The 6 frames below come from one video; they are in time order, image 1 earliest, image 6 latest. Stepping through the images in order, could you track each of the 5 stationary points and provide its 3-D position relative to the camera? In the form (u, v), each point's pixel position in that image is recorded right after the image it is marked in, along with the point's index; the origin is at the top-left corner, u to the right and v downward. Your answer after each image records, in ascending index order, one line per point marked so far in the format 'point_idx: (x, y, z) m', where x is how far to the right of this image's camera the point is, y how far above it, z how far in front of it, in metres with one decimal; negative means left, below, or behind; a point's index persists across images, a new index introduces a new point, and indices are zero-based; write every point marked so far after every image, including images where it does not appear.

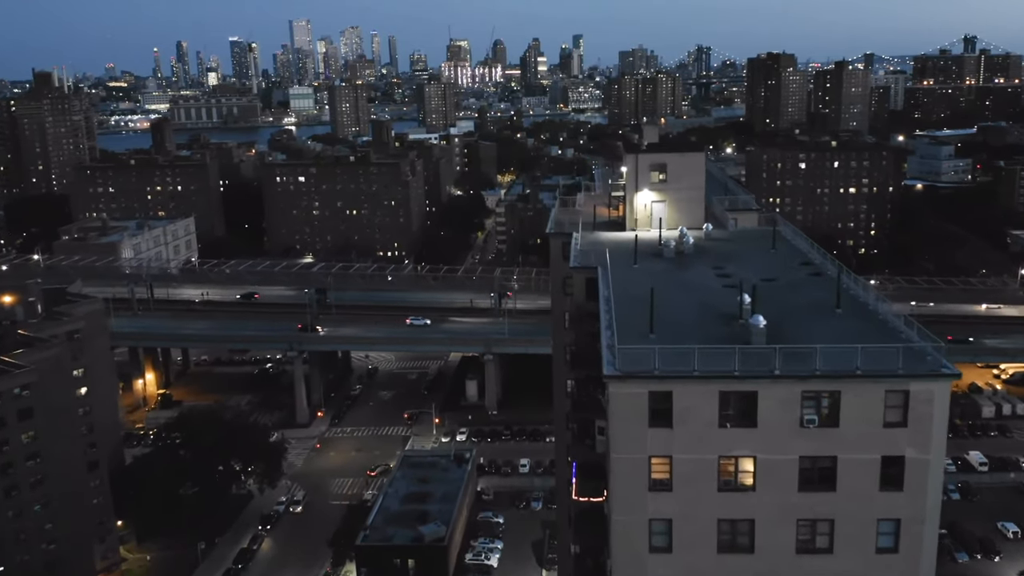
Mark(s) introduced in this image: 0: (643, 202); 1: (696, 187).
0: (+1.9, +1.3, +12.4) m
1: (+2.7, +1.5, +12.4) m
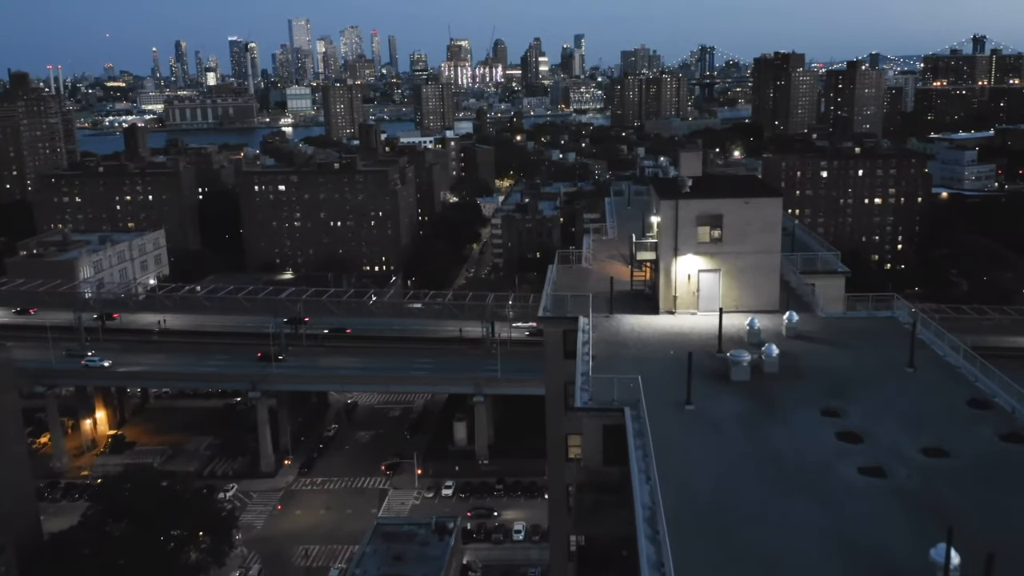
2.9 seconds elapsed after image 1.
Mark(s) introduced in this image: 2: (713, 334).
0: (+1.7, +0.1, +8.1) m
1: (+2.5, +0.4, +8.1) m
2: (+1.8, -0.4, +7.6) m
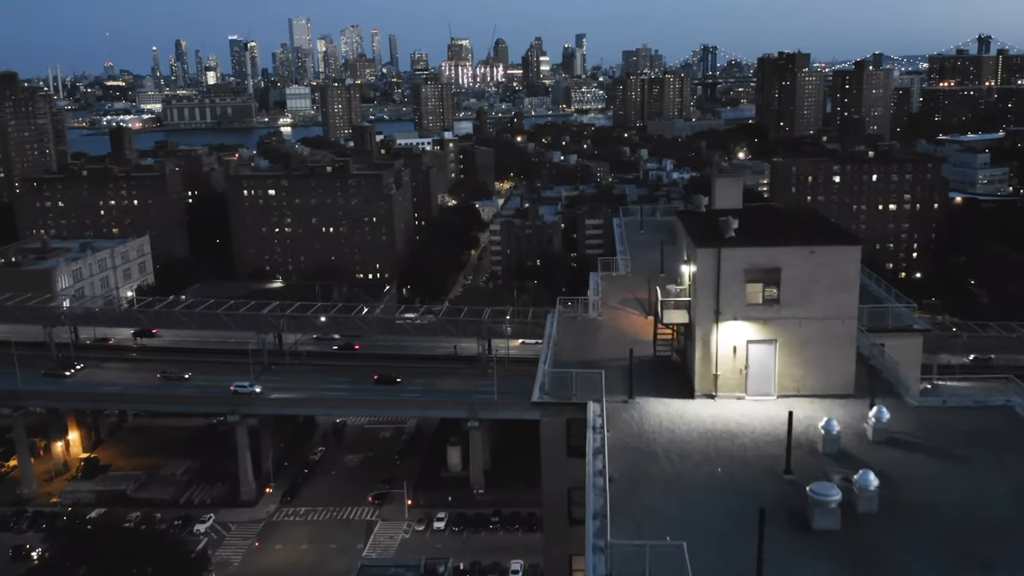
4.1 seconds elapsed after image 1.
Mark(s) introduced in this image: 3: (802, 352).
0: (+1.6, -0.4, +6.1) m
1: (+2.4, -0.2, +6.1) m
2: (+1.7, -1.0, +5.5) m
3: (+2.1, -0.5, +6.1) m
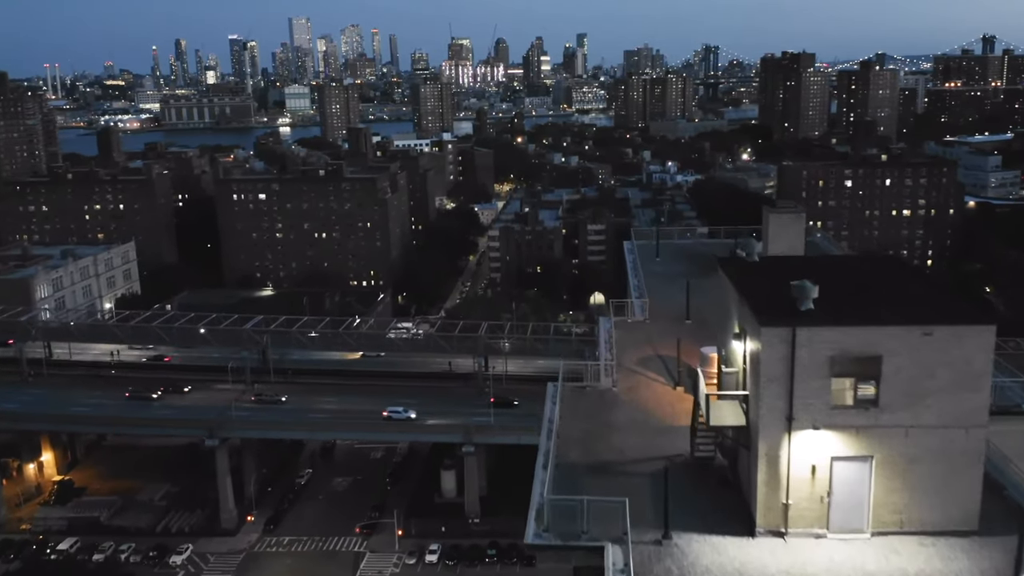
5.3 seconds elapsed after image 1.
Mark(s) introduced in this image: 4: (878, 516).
0: (+1.5, -0.9, +4.3) m
1: (+2.3, -0.7, +4.3) m
2: (+1.6, -1.5, +3.7) m
3: (+2.1, -1.0, +4.3) m
4: (+1.9, -1.2, +4.4) m
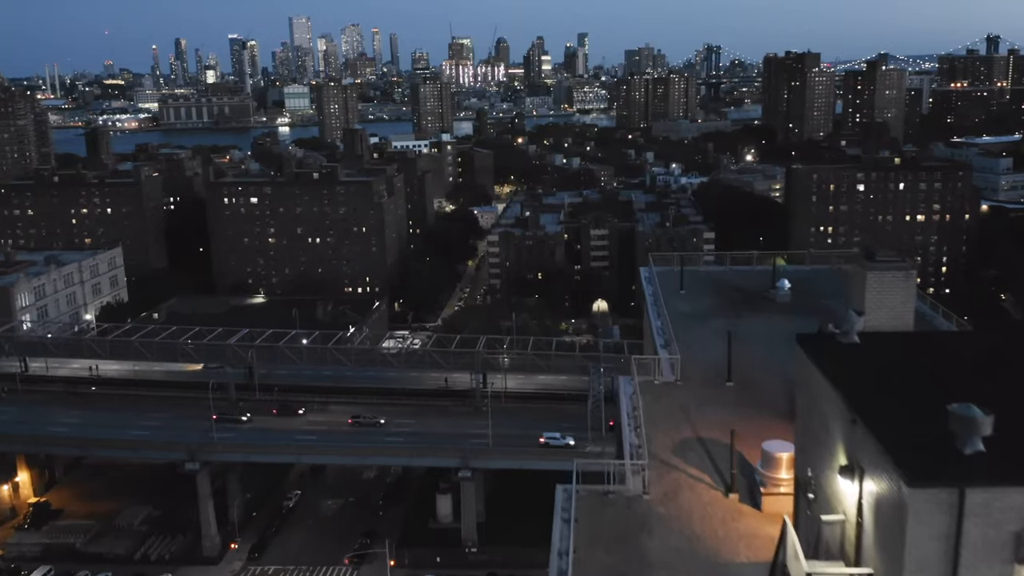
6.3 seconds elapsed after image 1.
0: (+1.5, -1.3, +2.7) m
1: (+2.3, -1.1, +2.7) m
2: (+1.6, -1.9, +2.2) m
3: (+2.0, -1.4, +2.7) m
4: (+1.9, -1.6, +2.8) m
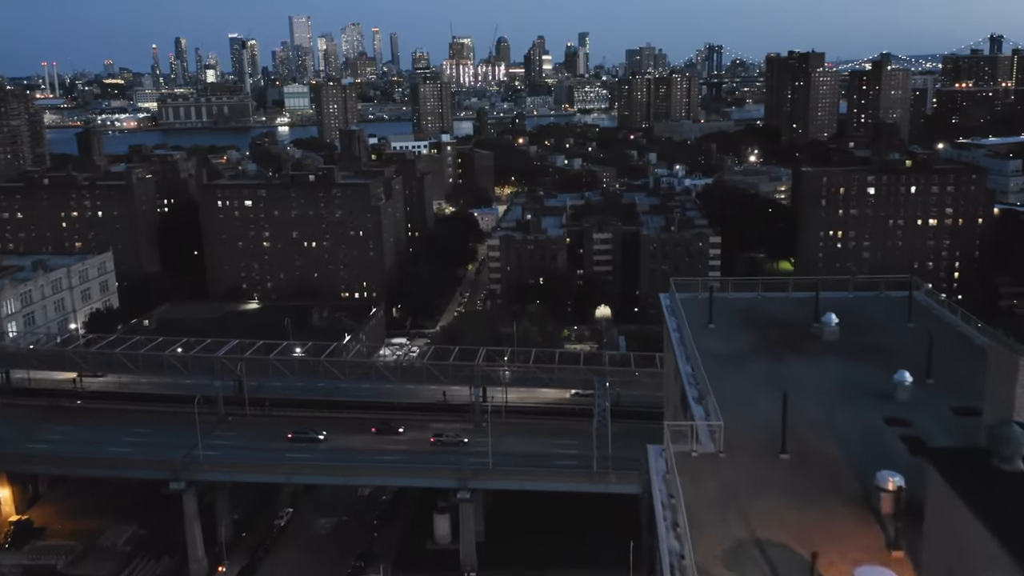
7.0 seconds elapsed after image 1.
0: (+1.5, -1.7, +1.5) m
1: (+2.3, -1.4, +1.5) m
2: (+1.7, -2.2, +1.0) m
3: (+2.1, -1.7, +1.6) m
4: (+2.0, -1.9, +1.6) m
